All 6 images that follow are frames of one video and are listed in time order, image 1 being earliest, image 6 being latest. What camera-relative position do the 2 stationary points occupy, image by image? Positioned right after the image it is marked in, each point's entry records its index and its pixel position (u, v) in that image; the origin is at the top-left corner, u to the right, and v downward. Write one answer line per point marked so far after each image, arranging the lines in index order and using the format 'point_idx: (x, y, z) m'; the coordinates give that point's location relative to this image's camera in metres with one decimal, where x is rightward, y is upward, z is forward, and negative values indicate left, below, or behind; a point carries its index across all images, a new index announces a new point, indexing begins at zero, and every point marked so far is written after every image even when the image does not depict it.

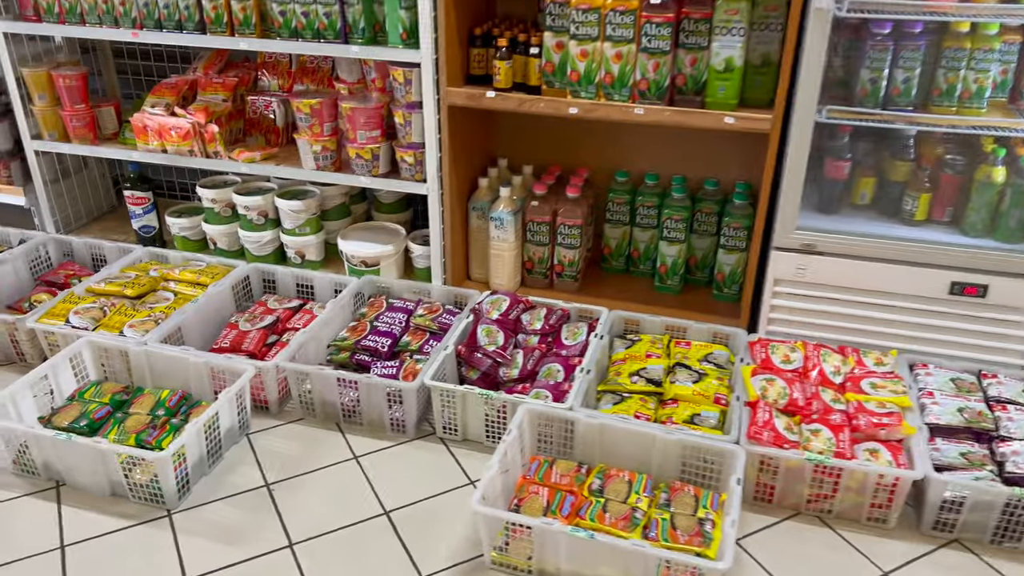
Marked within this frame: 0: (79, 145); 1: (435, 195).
0: (-1.5, +0.5, +2.7) m
1: (-0.2, +0.3, +2.5) m
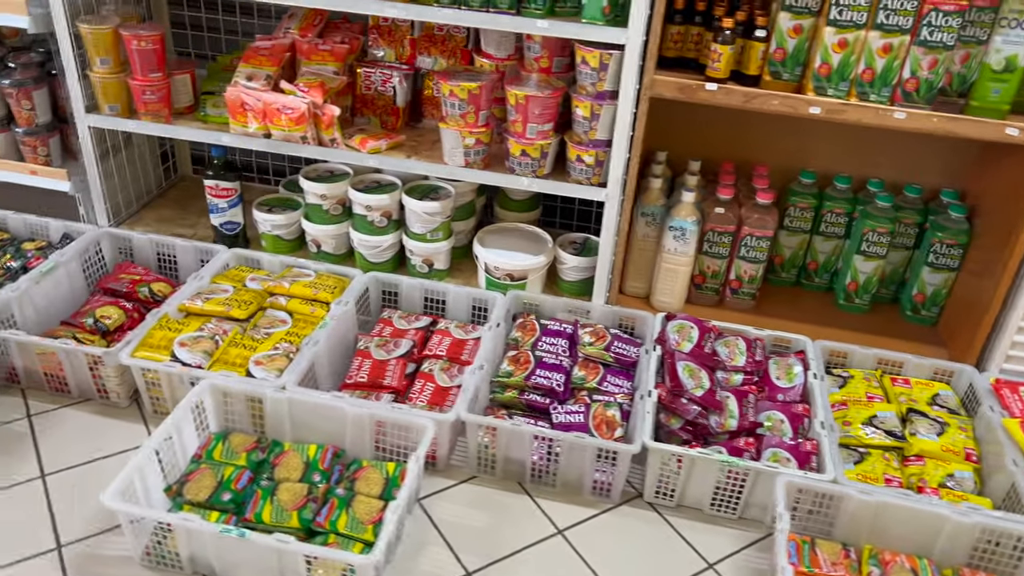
0: (-1.0, +0.4, +2.2) m
1: (+0.3, +0.2, +2.1) m
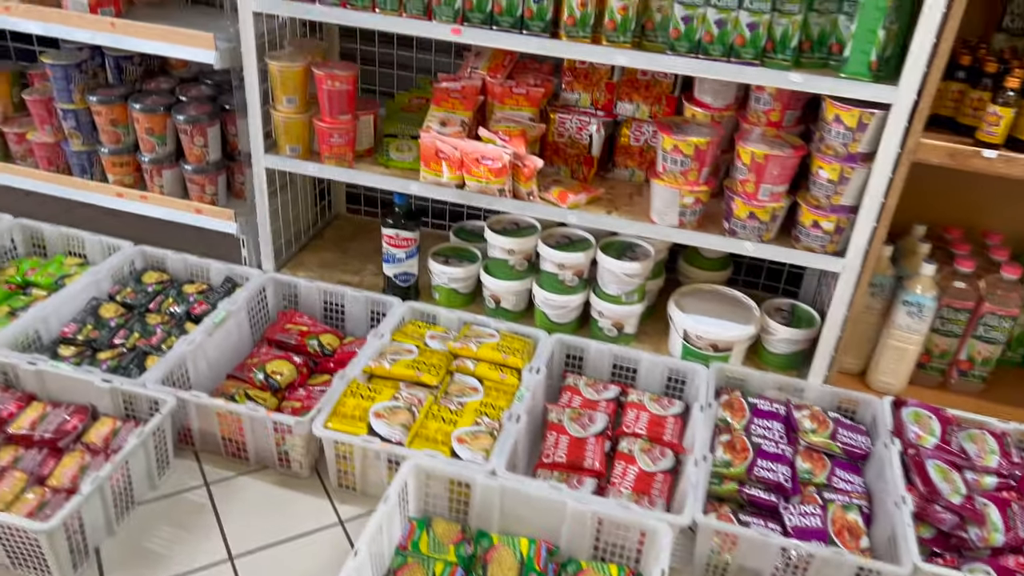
0: (-0.5, +0.3, +2.1) m
1: (+0.8, 0.0, +1.8) m
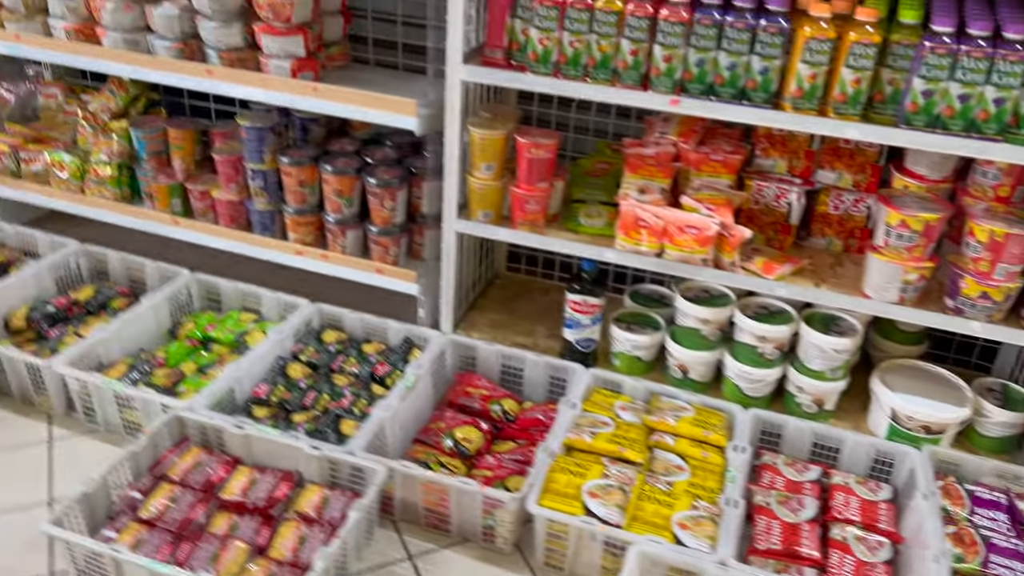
0: (0.0, +0.1, +2.0) m
1: (+1.2, -0.1, +1.7) m
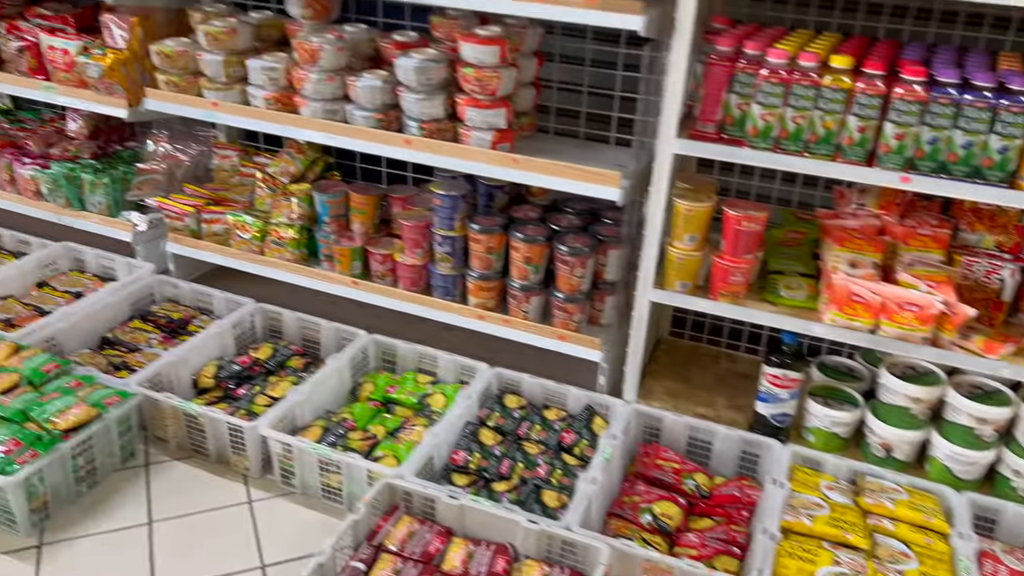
0: (+0.5, 0.0, +2.0) m
1: (+1.7, -0.3, +1.6) m
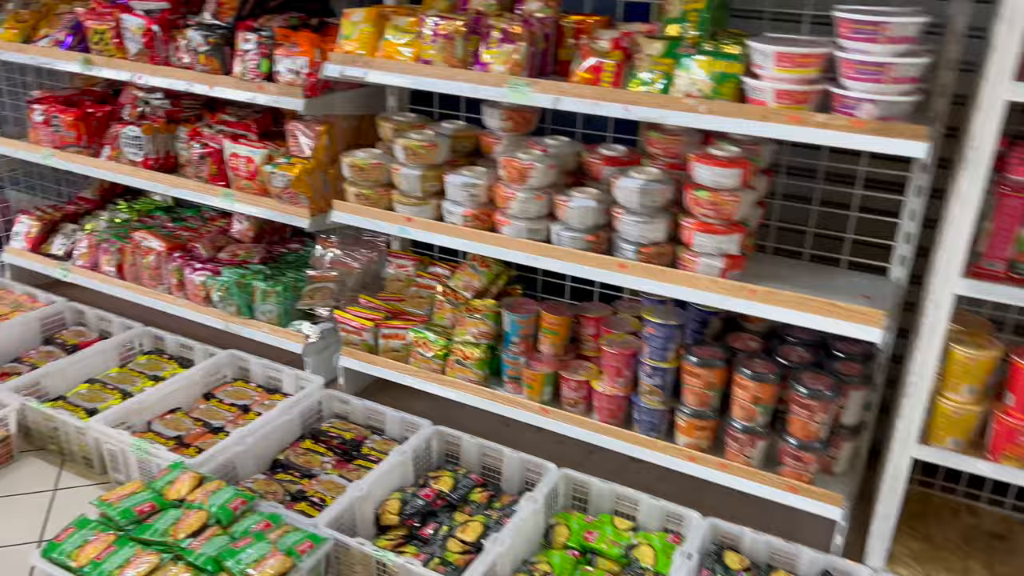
0: (+1.1, -0.4, +1.7) m
1: (+2.2, -0.7, +1.2) m
